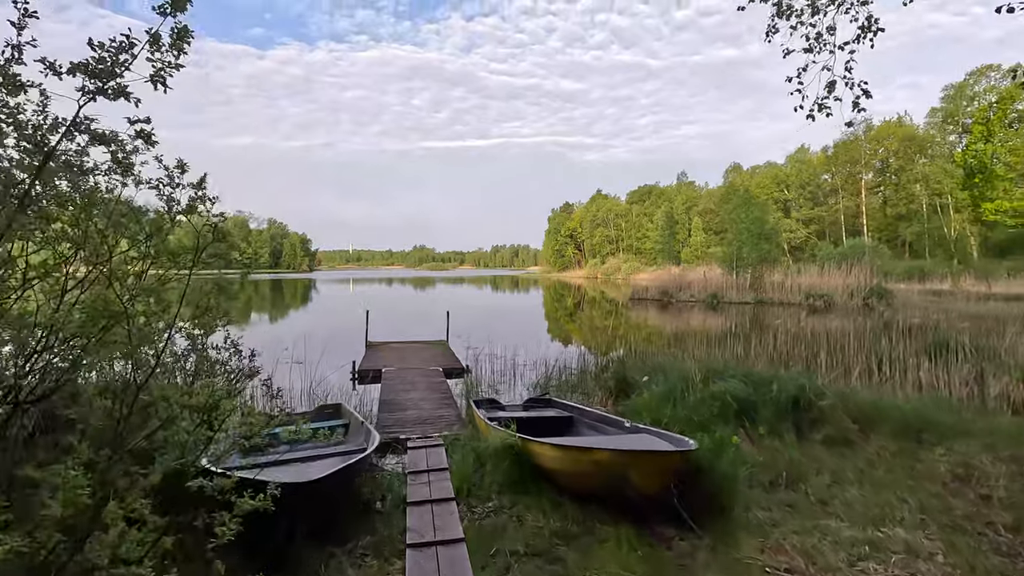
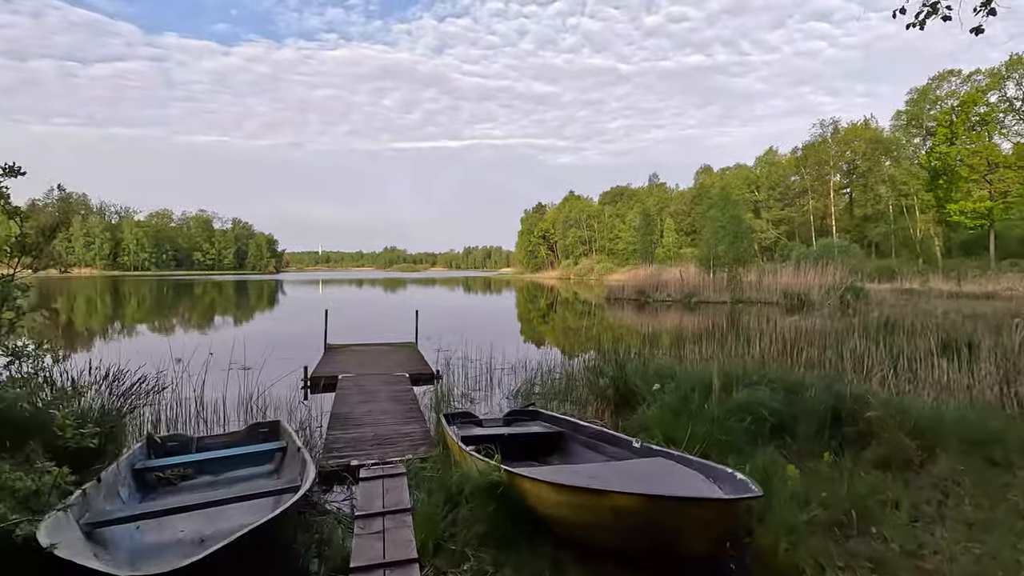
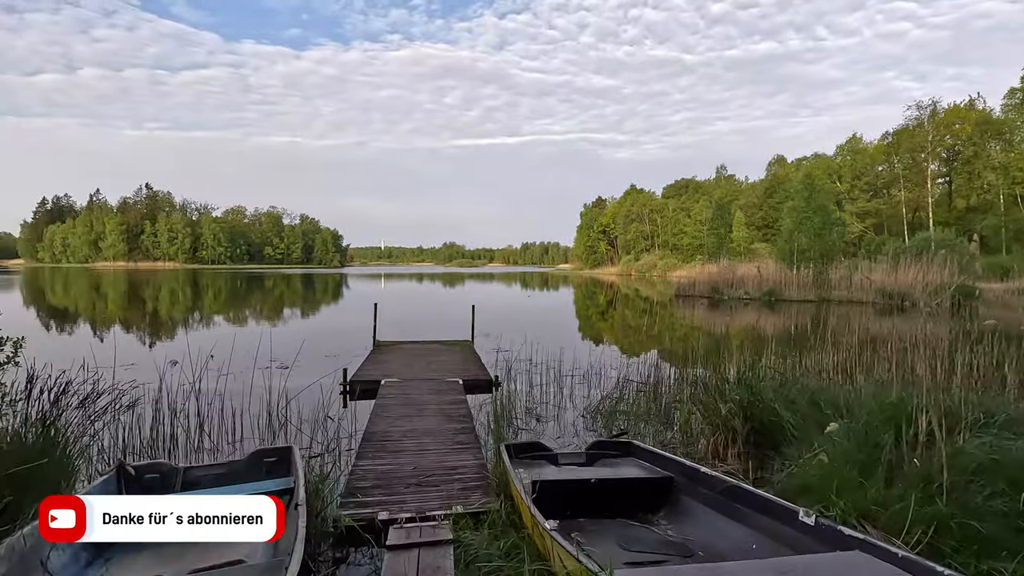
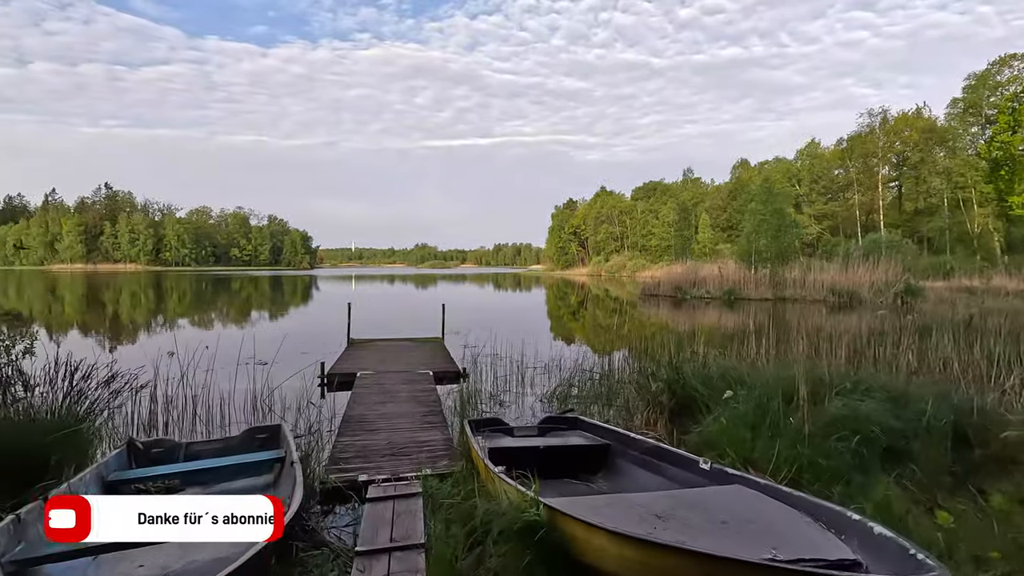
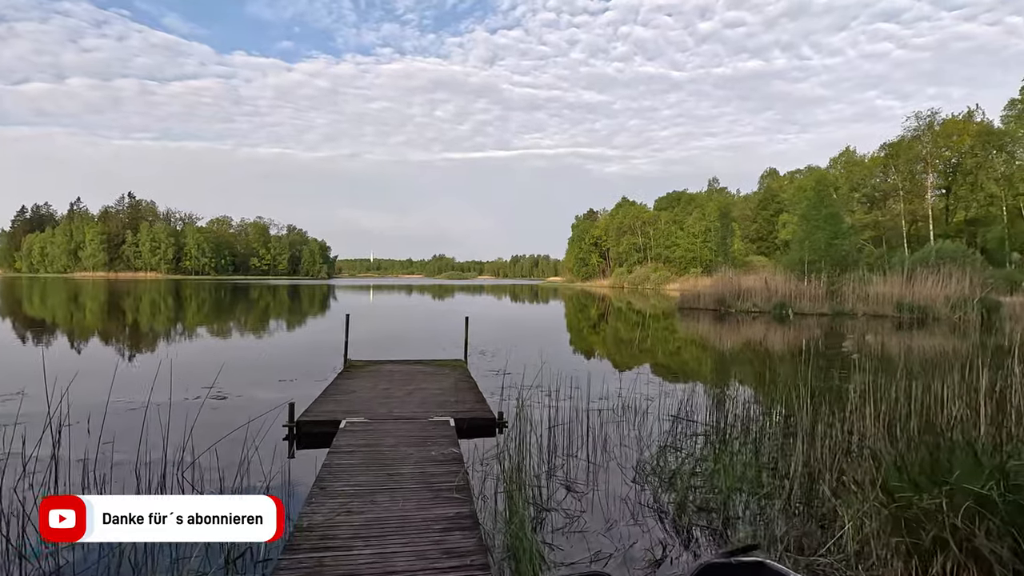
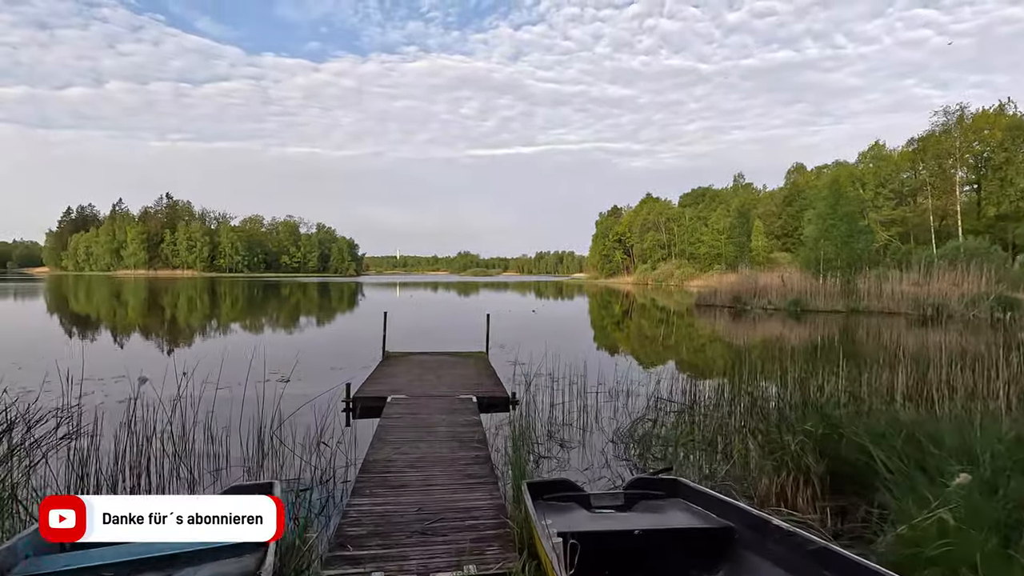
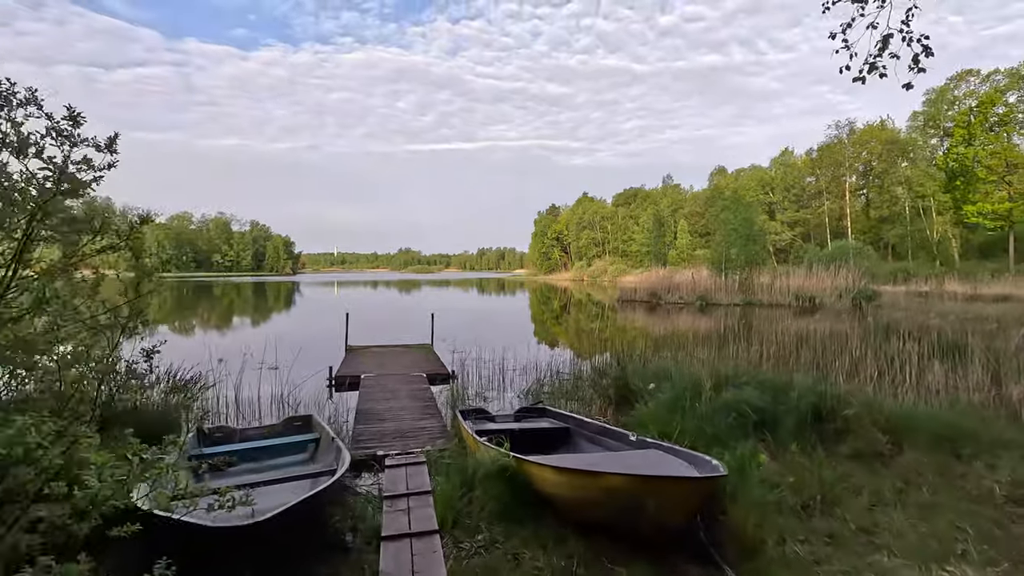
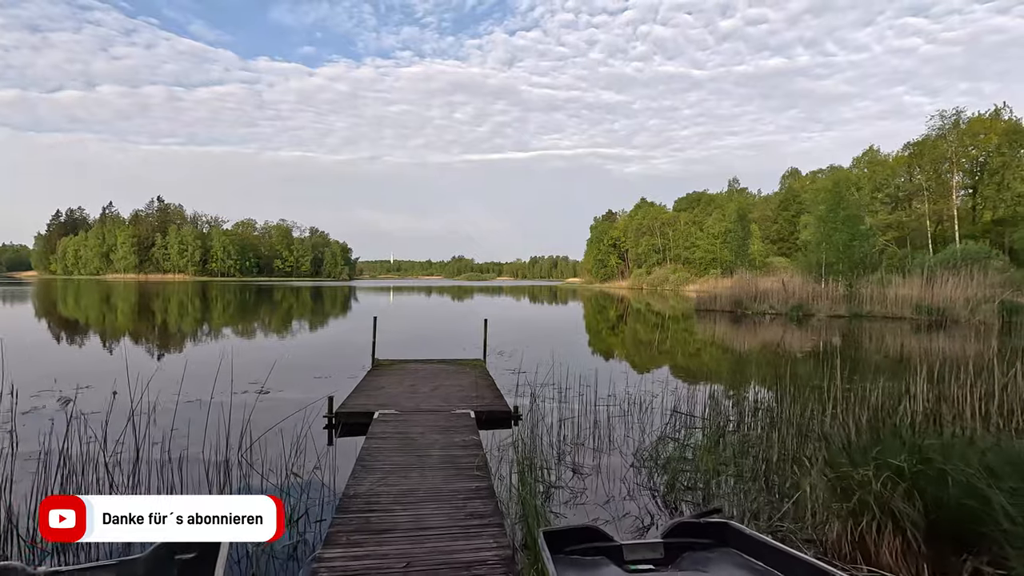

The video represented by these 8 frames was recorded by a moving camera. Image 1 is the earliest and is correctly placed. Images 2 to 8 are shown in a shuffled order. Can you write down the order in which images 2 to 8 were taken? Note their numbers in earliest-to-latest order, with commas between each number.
7, 2, 4, 3, 6, 8, 5
